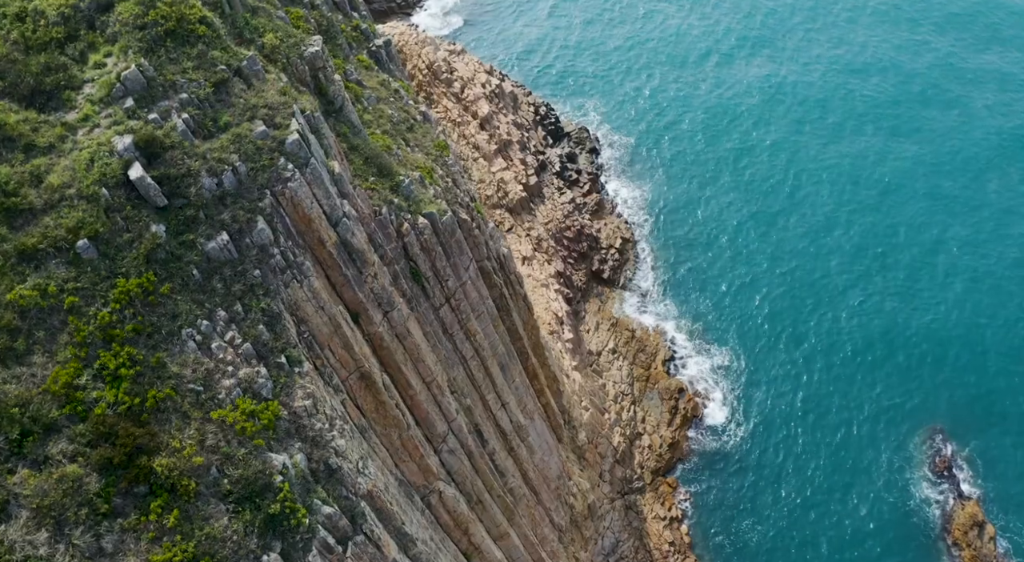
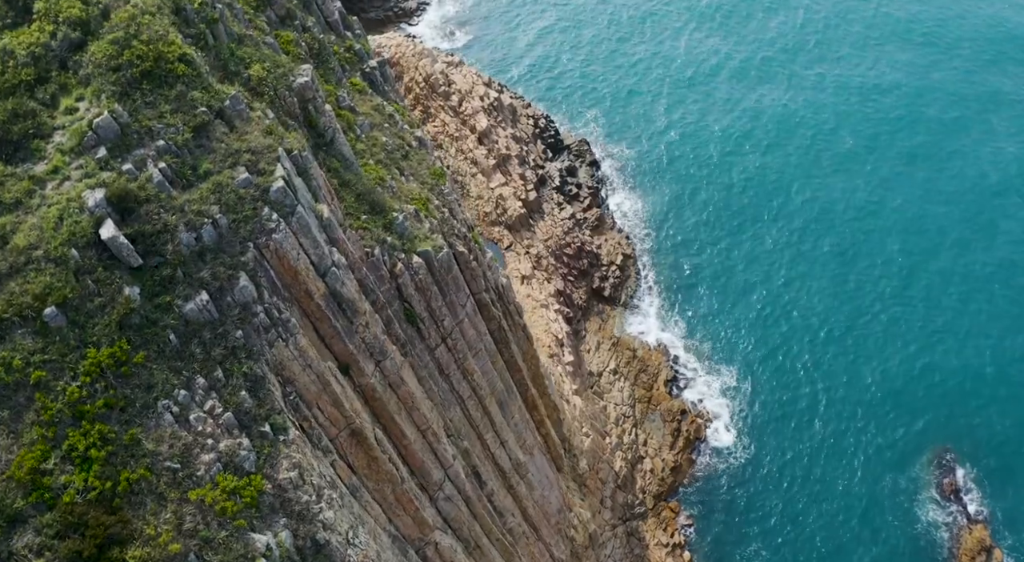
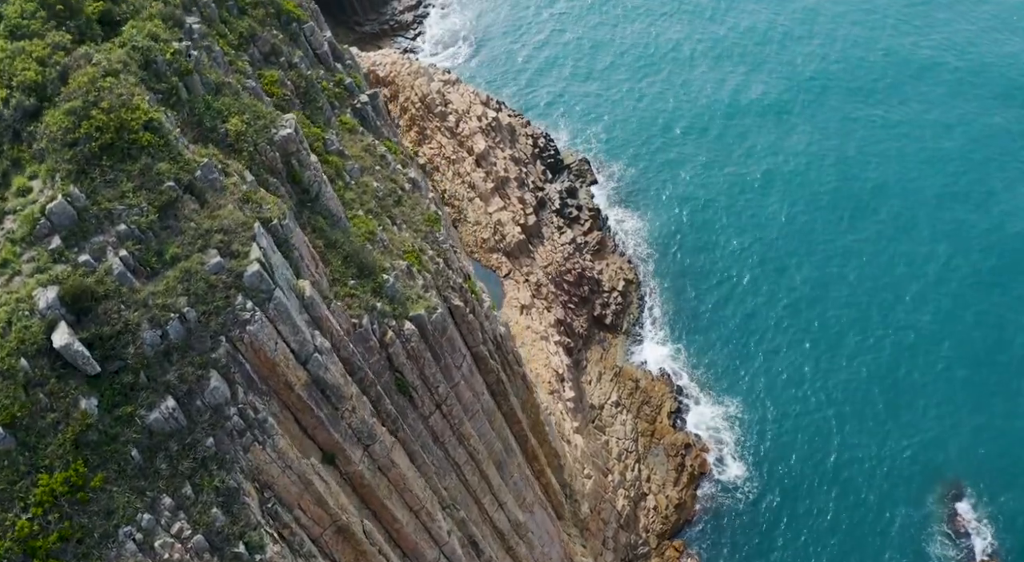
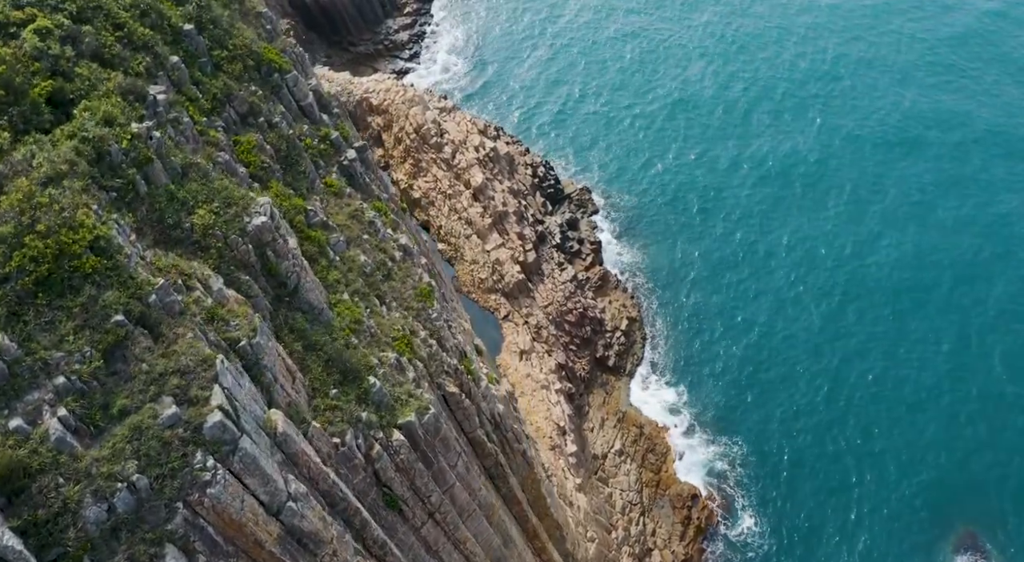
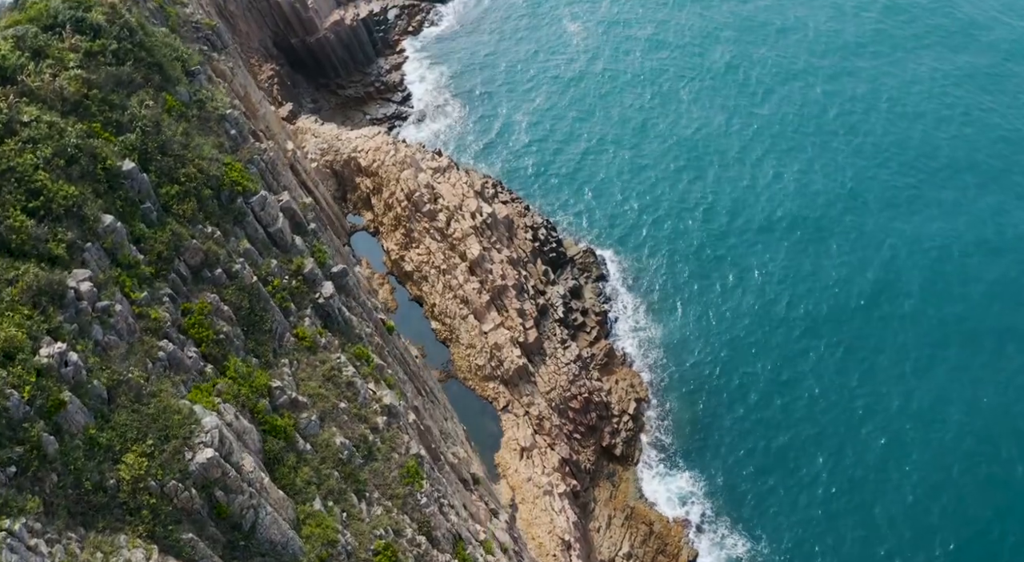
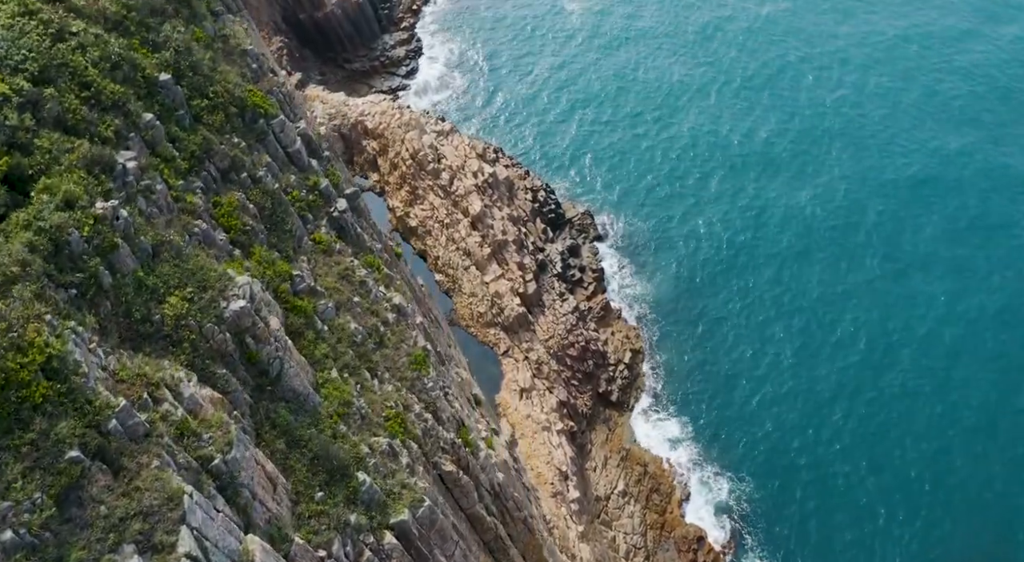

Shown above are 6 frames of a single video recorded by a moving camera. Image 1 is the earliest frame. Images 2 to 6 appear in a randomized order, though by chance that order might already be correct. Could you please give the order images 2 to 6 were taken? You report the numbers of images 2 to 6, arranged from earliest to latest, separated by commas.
2, 3, 4, 6, 5
